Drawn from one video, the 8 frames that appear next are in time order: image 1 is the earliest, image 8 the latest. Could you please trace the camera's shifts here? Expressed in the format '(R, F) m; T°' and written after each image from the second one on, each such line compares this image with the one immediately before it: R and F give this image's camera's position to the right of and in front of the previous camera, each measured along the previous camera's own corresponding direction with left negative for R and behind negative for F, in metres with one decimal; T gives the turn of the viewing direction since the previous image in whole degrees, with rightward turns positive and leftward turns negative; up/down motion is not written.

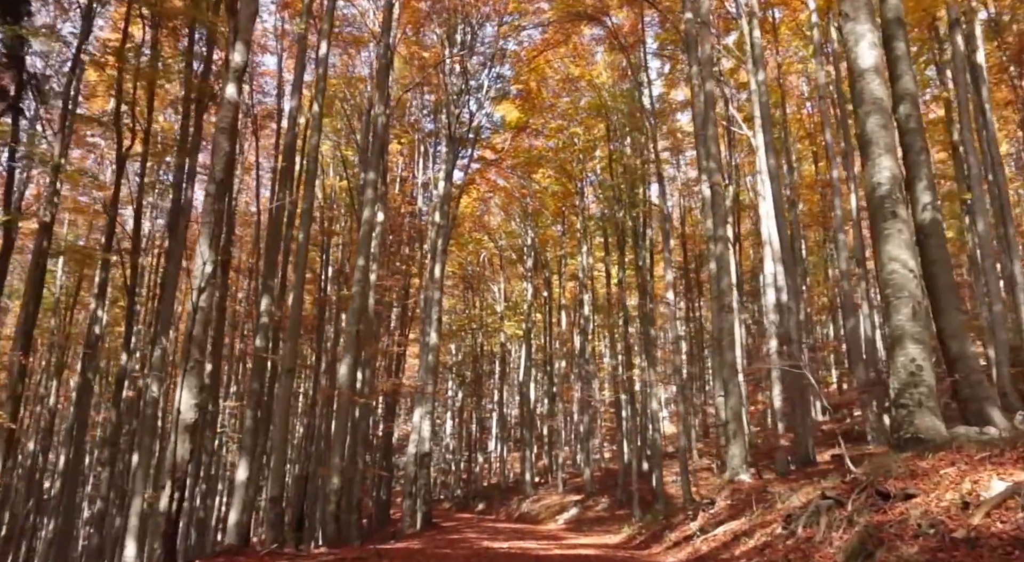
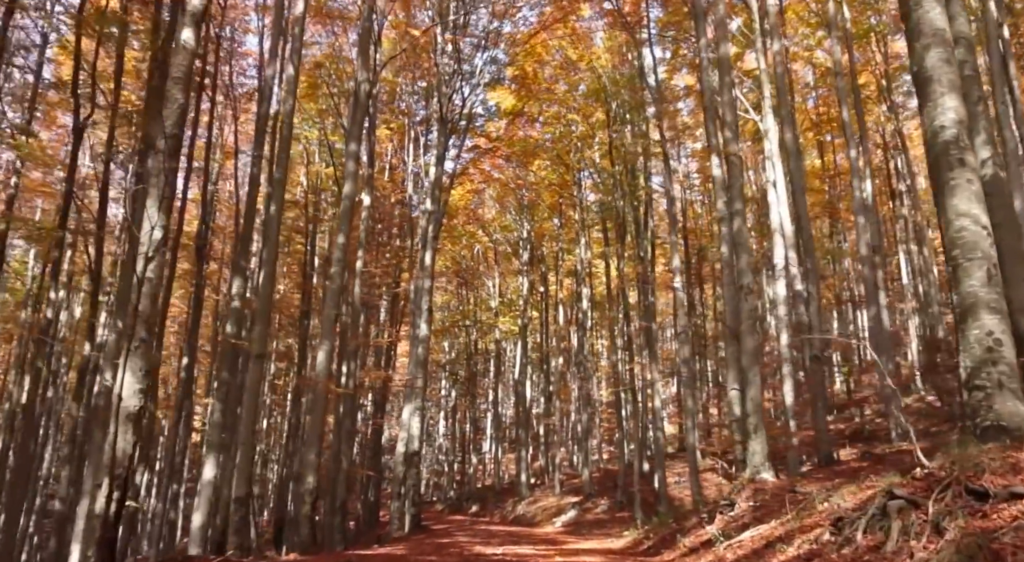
(0.0, +1.1) m; 0°
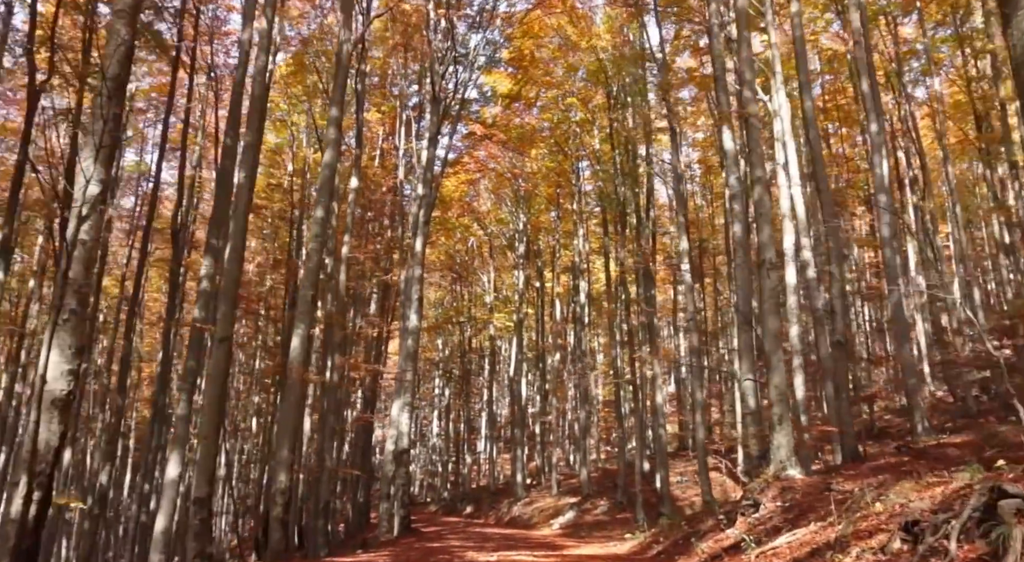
(0.0, +1.0) m; 0°
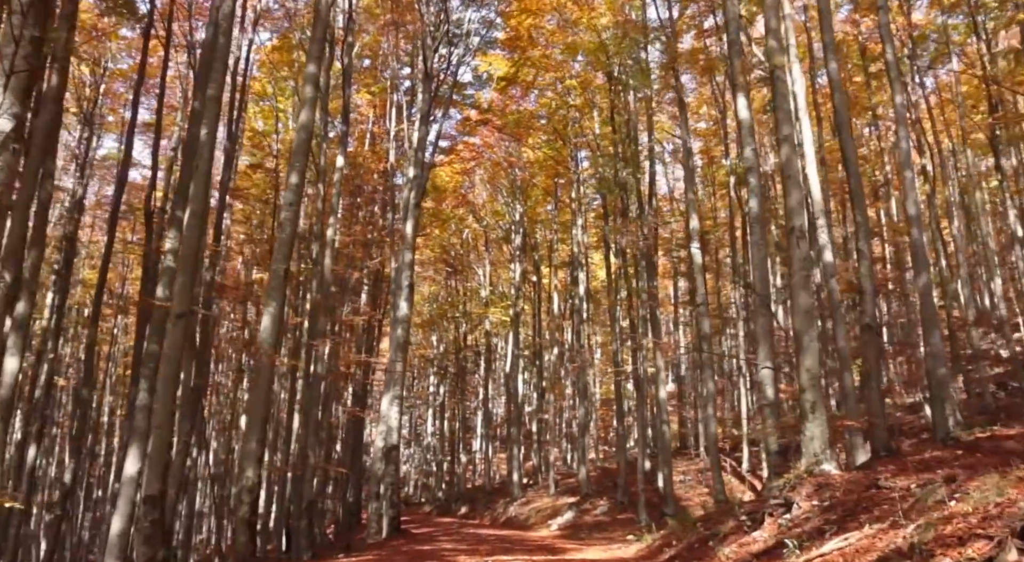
(0.0, +1.0) m; 0°
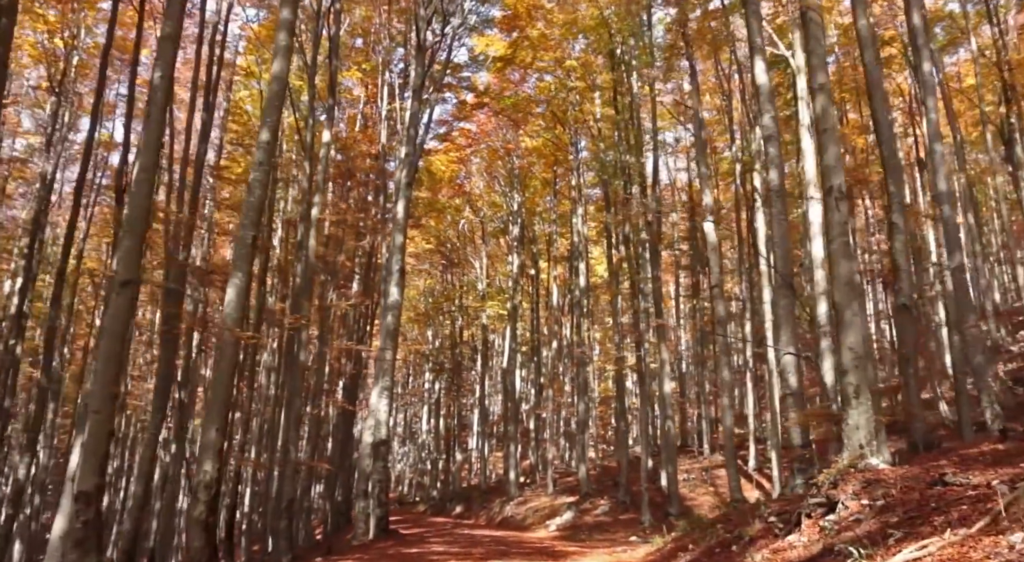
(0.0, +1.0) m; 0°
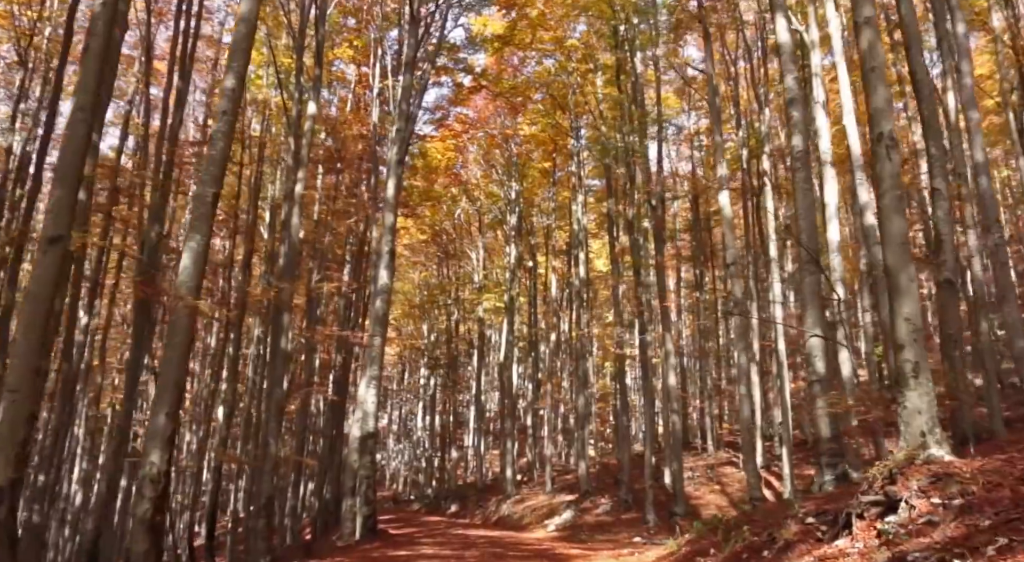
(0.0, +1.0) m; 0°
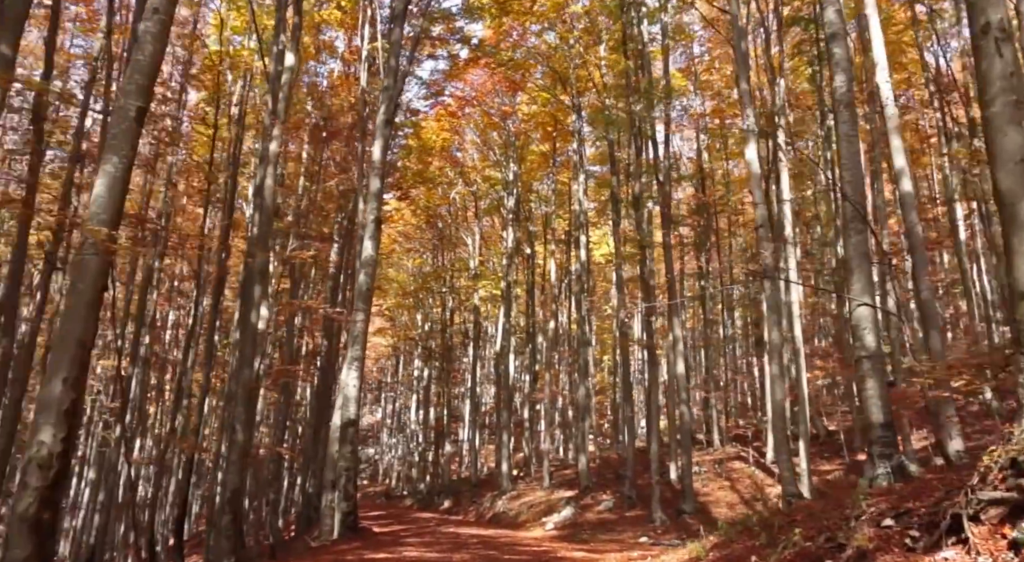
(0.0, +1.4) m; 0°
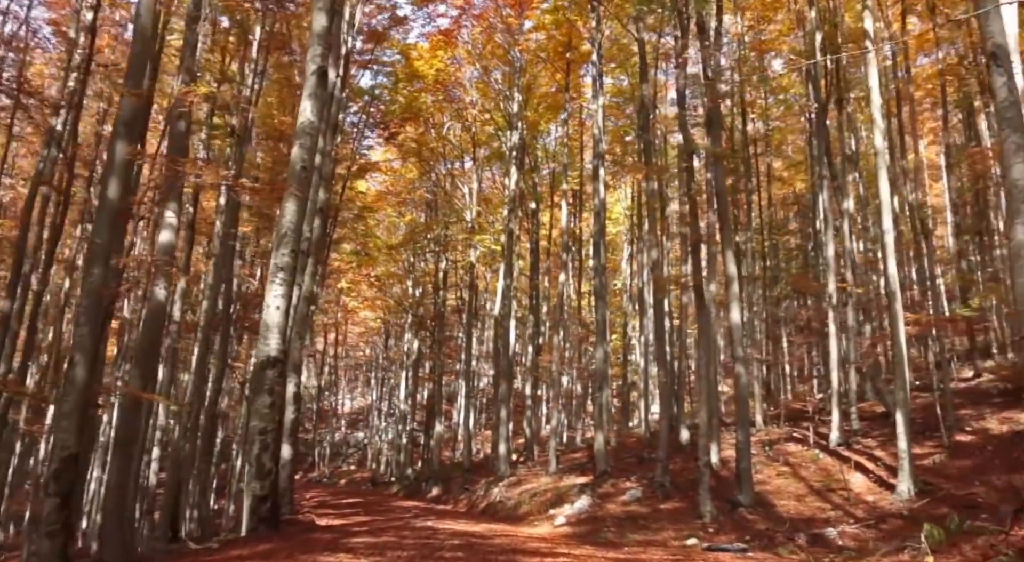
(0.0, +4.2) m; 0°
